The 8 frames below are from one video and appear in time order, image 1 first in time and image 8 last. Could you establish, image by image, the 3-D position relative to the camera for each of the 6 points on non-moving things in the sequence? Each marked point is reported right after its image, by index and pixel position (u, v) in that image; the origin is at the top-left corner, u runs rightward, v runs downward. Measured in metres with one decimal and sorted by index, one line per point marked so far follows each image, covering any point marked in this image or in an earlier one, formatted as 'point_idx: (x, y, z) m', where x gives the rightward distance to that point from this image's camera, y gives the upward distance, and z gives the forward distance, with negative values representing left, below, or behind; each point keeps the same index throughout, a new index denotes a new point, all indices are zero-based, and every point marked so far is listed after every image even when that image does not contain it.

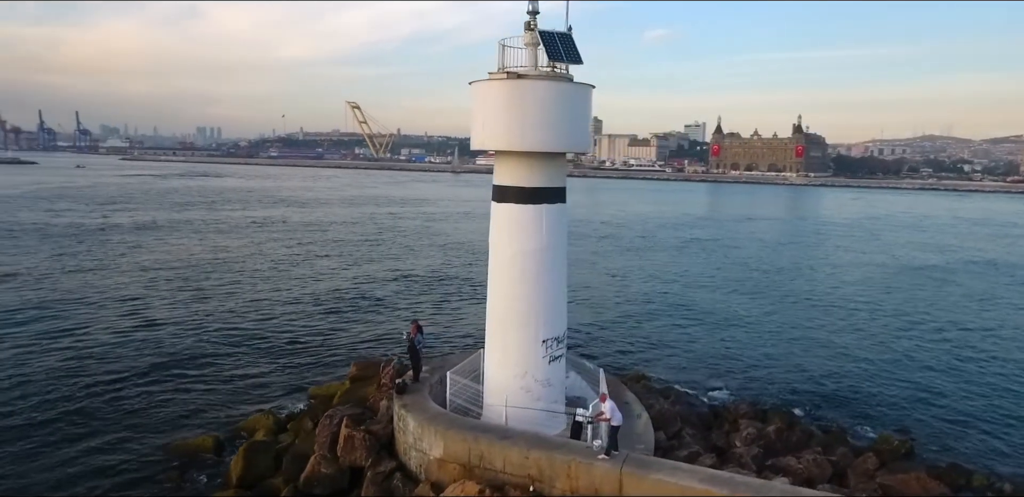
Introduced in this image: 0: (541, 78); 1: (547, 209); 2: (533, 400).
0: (+0.3, +2.5, +9.1) m
1: (+0.4, +0.6, +9.5) m
2: (+0.3, -2.3, +9.6) m
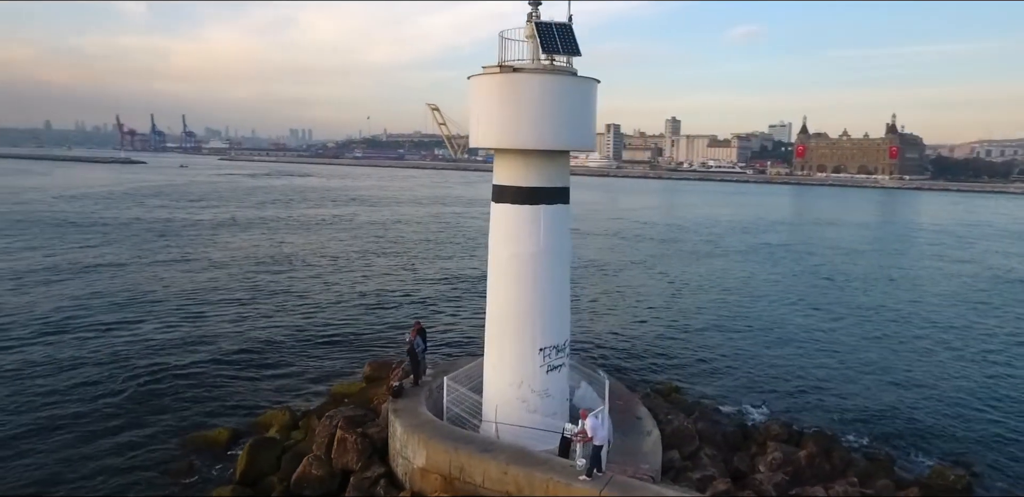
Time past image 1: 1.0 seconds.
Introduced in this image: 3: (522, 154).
0: (+0.3, +2.4, +8.6) m
1: (+0.4, +0.6, +9.0) m
2: (+0.2, -2.4, +9.2) m
3: (0.0, +1.3, +8.9) m
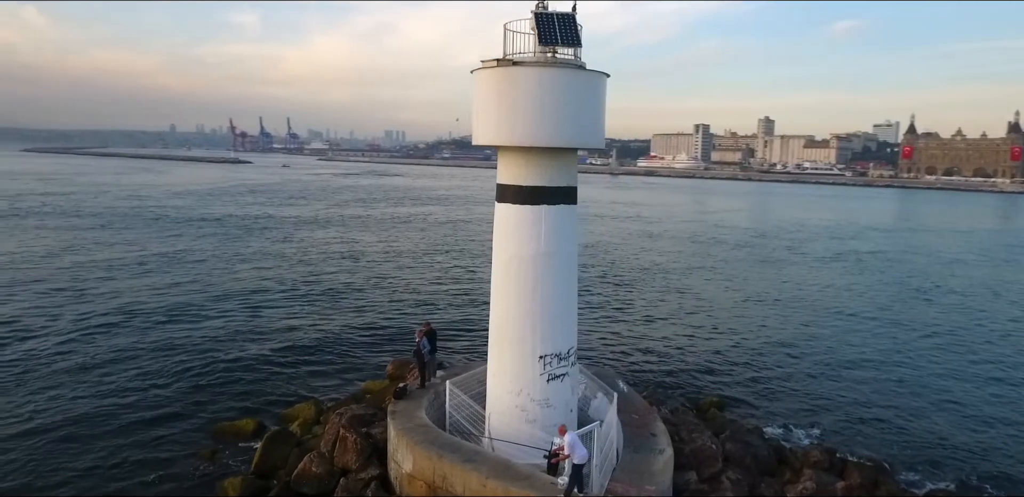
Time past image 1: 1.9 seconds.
0: (+0.3, +2.4, +8.2) m
1: (+0.4, +0.5, +8.6) m
2: (+0.2, -2.4, +8.8) m
3: (+0.1, +1.3, +8.5) m
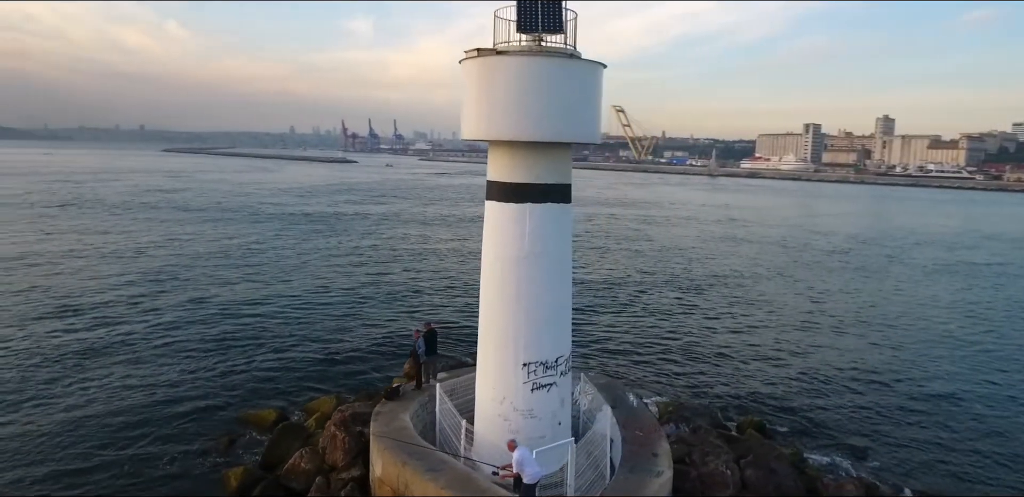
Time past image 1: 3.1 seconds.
0: (+0.1, +2.4, +7.7) m
1: (+0.2, +0.5, +8.1) m
2: (0.0, -2.4, +8.3) m
3: (-0.1, +1.3, +8.1) m
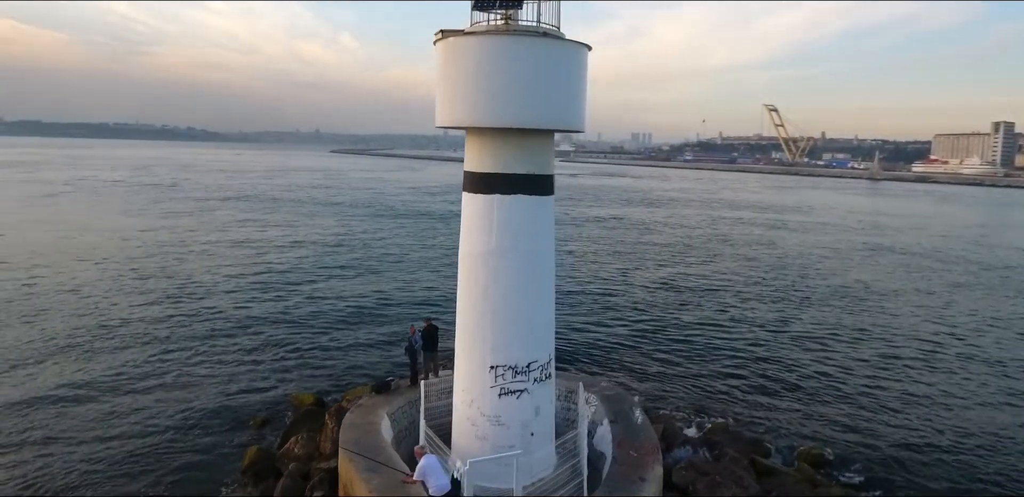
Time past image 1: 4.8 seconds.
0: (-0.3, +2.4, +7.2) m
1: (-0.1, +0.6, +7.5) m
2: (-0.4, -2.3, +7.8) m
3: (-0.4, +1.4, +7.6) m
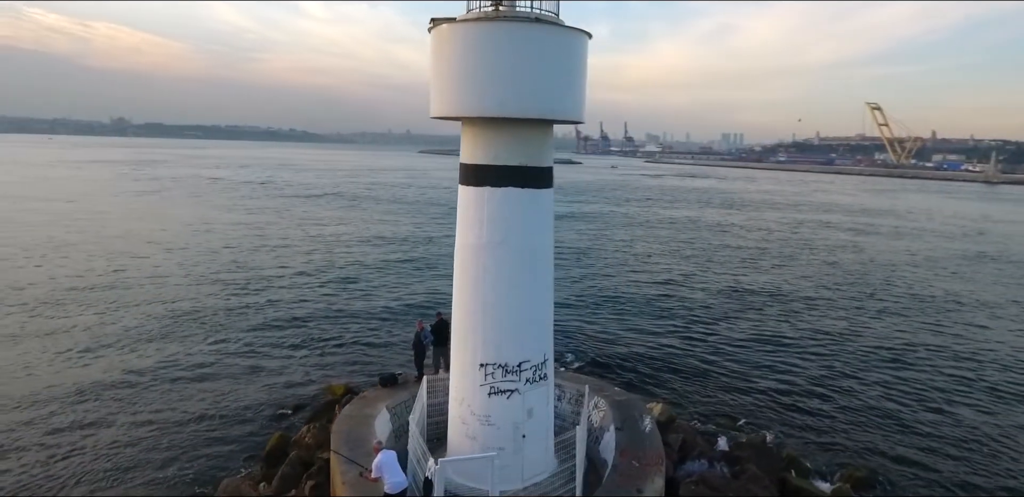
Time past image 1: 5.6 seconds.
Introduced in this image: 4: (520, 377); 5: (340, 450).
0: (-0.4, +2.5, +7.0) m
1: (-0.2, +0.6, +7.3) m
2: (-0.5, -2.3, +7.6) m
3: (-0.5, +1.5, +7.4) m
4: (+0.1, -1.5, +7.4) m
5: (-2.0, -2.3, +7.3) m
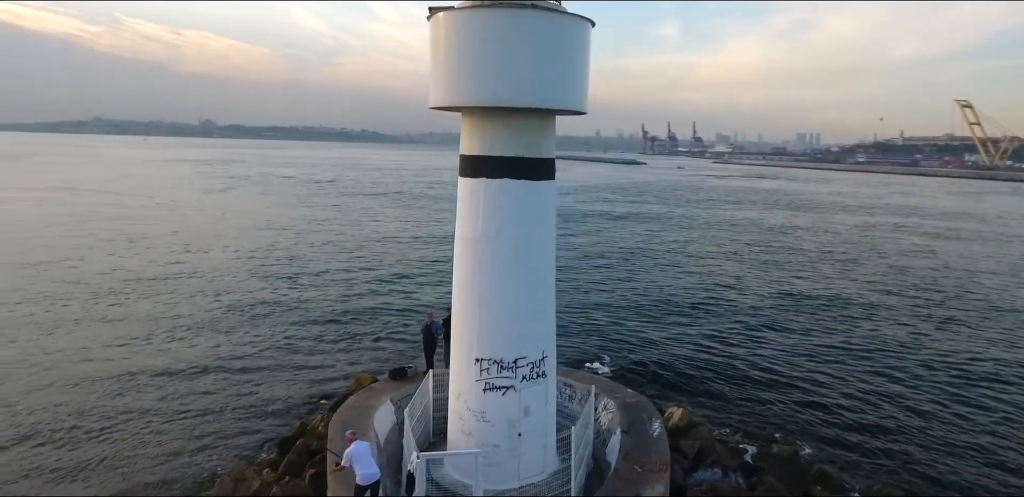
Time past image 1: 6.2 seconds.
0: (-0.4, +2.6, +6.9) m
1: (-0.2, +0.7, +7.1) m
2: (-0.6, -2.2, +7.5) m
3: (-0.5, +1.5, +7.2) m
4: (+0.1, -1.4, +7.2) m
5: (-2.0, -2.2, +7.3) m
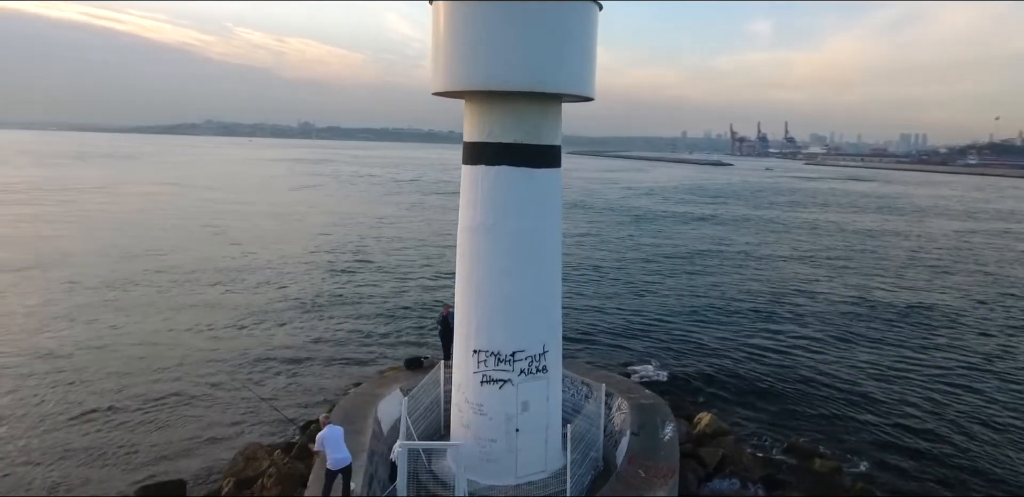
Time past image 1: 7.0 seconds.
0: (-0.4, +2.7, +6.7) m
1: (-0.2, +0.8, +7.0) m
2: (-0.6, -2.0, +7.3) m
3: (-0.4, +1.7, +7.1) m
4: (0.0, -1.3, +7.0) m
5: (-2.0, -2.0, +7.3) m
